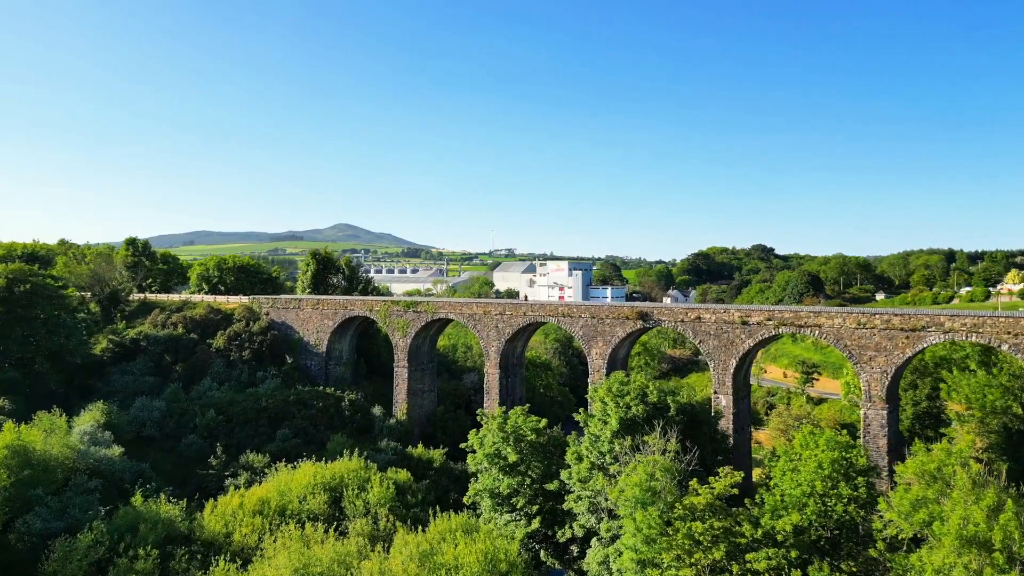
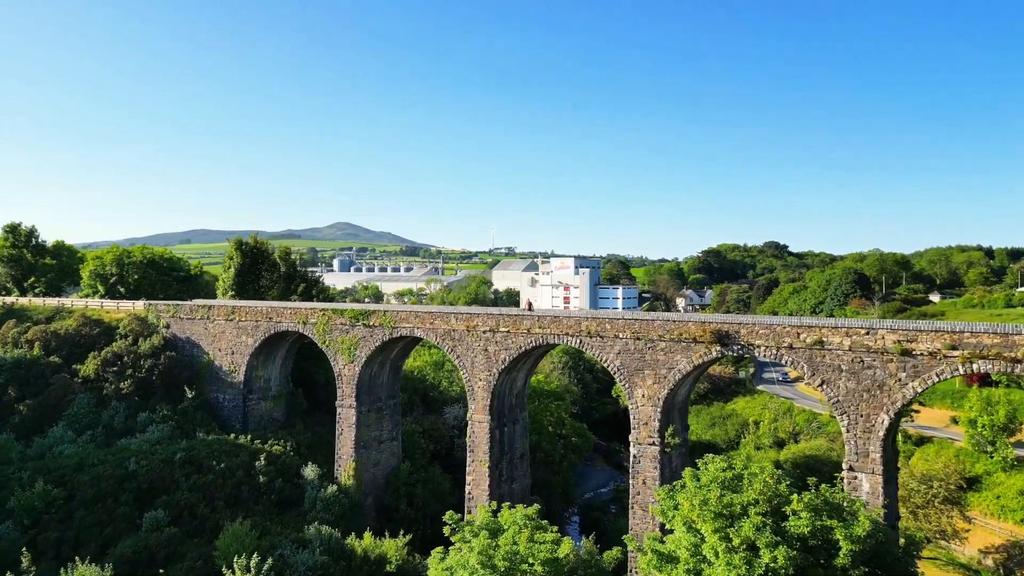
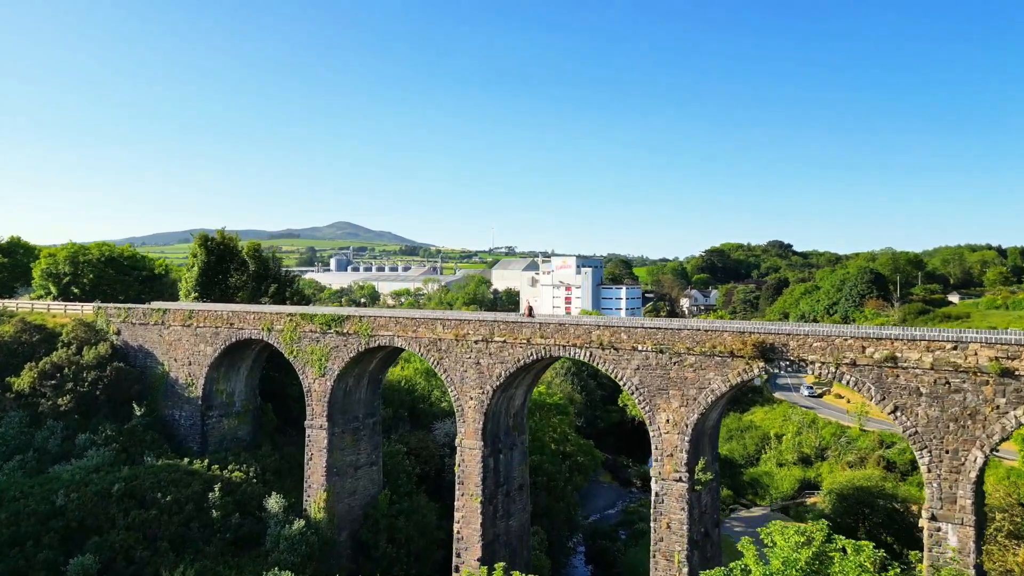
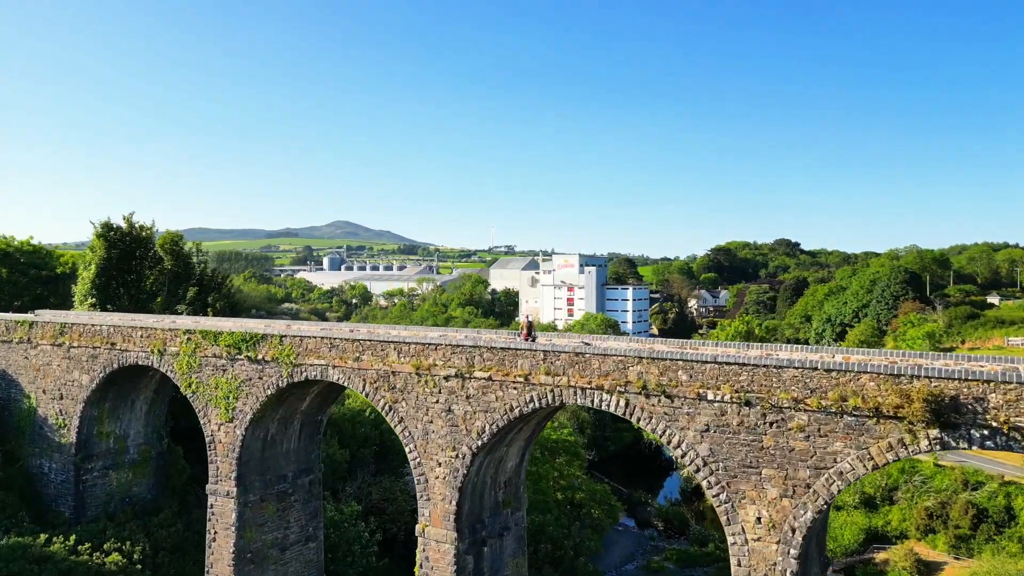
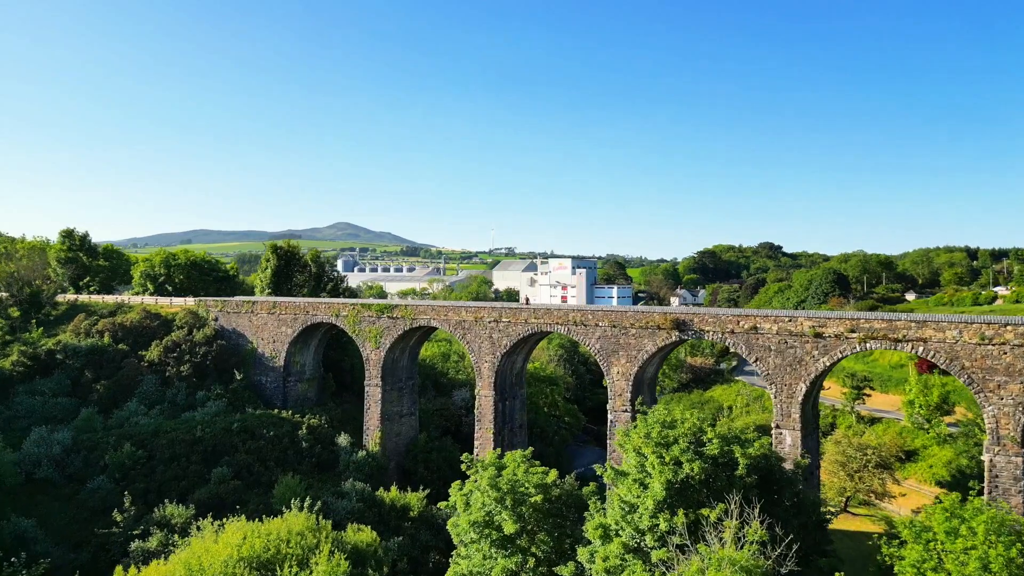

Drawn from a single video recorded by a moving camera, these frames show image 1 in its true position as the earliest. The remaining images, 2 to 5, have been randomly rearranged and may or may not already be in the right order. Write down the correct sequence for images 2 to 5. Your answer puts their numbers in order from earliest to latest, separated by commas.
5, 2, 3, 4
